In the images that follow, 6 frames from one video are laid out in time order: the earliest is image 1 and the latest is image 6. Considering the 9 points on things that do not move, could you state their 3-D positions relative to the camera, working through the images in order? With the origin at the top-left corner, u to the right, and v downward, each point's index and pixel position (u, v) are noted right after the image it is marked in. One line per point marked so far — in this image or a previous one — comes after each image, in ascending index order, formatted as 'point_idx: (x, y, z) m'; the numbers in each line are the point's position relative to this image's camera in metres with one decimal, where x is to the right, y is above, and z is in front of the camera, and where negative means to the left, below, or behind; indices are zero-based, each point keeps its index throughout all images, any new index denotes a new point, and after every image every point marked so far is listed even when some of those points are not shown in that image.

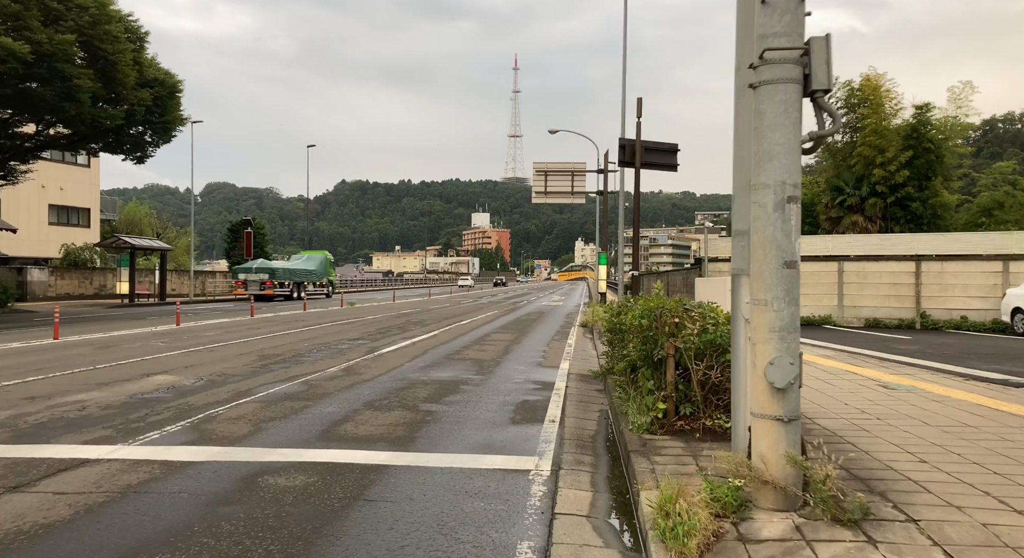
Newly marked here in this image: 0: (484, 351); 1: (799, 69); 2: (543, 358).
0: (-0.7, -1.6, +16.1) m
1: (+1.8, +1.3, +4.6) m
2: (+0.7, -1.7, +14.9) m
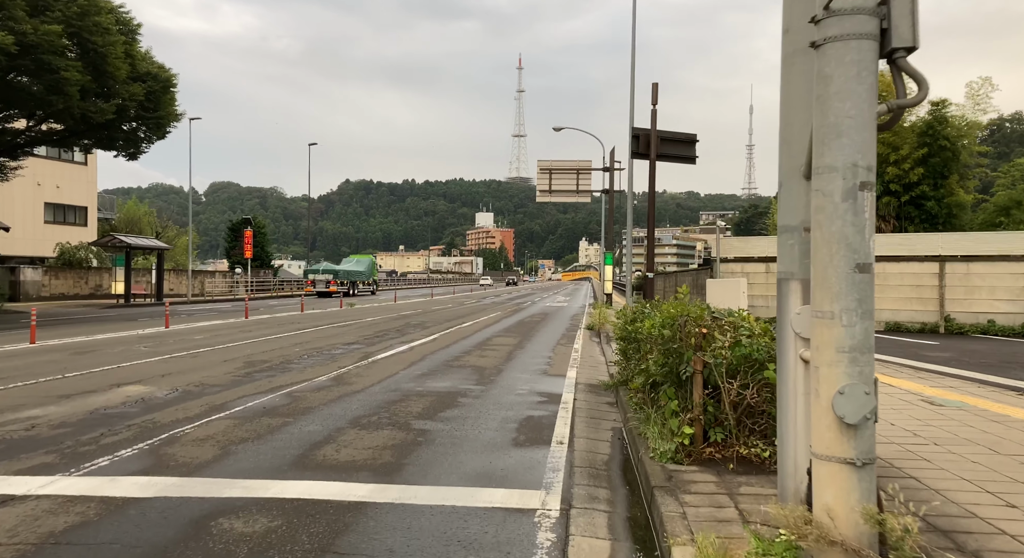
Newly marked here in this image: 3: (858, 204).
0: (-0.6, -1.7, +15.1) m
1: (+1.9, +1.3, +3.7) m
2: (+0.7, -1.7, +14.0) m
3: (+1.8, +0.4, +3.7) m
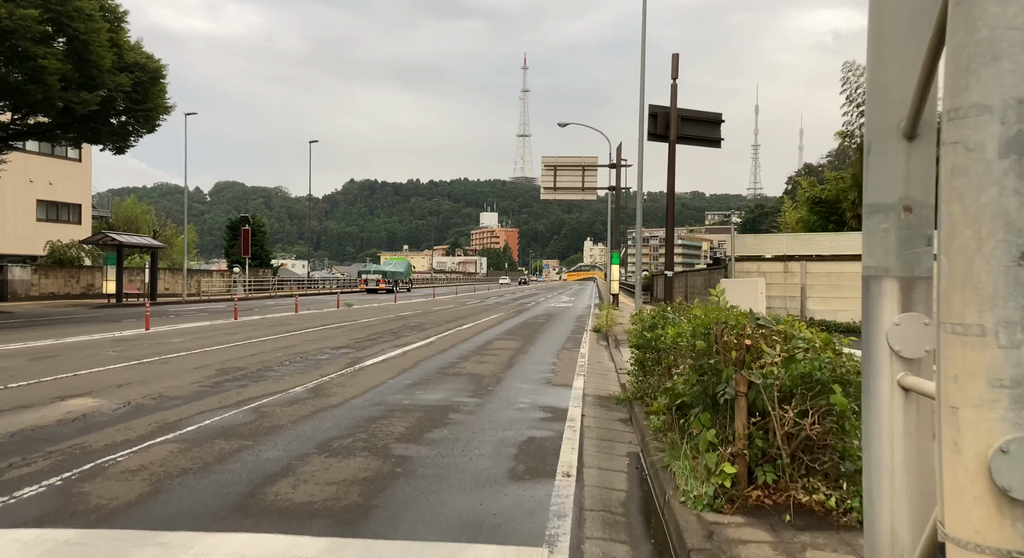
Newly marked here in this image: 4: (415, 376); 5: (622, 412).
0: (-0.6, -1.6, +13.9) m
1: (+1.8, +1.3, +2.4) m
2: (+0.7, -1.7, +12.7) m
3: (+1.7, +0.4, +2.4) m
4: (-1.6, -1.6, +11.8) m
5: (+1.4, -1.7, +9.1) m
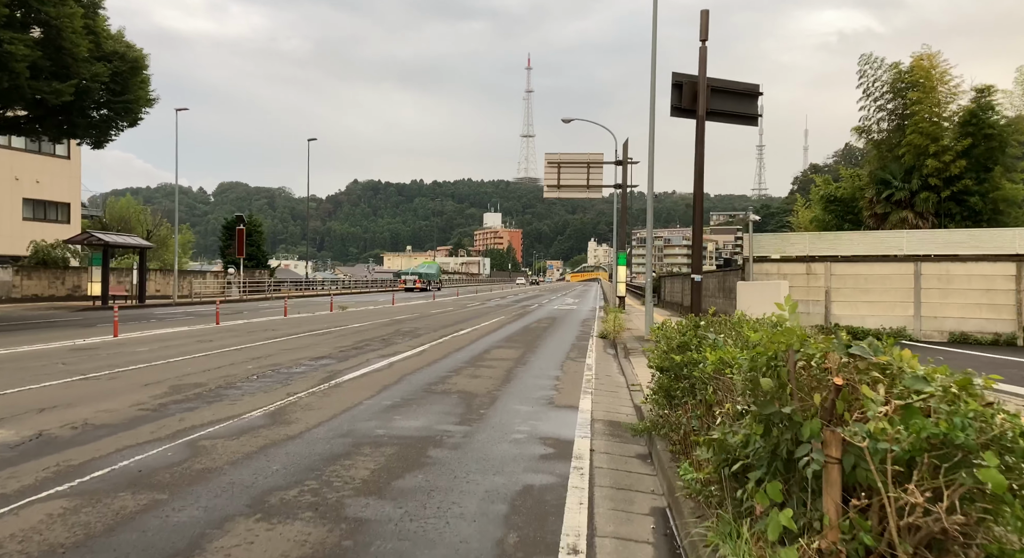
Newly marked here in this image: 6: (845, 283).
0: (-0.6, -1.7, +12.3) m
1: (+1.7, +1.3, +0.8) m
2: (+0.7, -1.7, +11.2) m
3: (+1.6, +0.3, +0.8) m
4: (-1.6, -1.7, +10.3) m
5: (+1.3, -1.7, +7.5) m
6: (+9.0, -0.1, +19.4) m
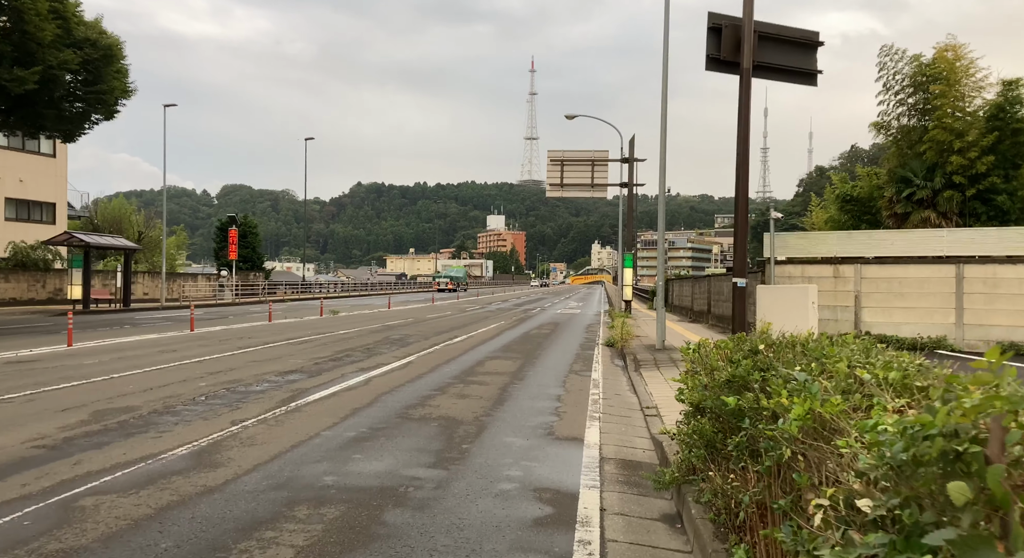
0: (-0.7, -1.8, +10.6) m
1: (+1.6, +1.3, -1.0) m
2: (+0.6, -1.8, +9.4) m
3: (+1.5, +0.3, -0.9) m
4: (-1.7, -1.7, +8.5) m
5: (+1.2, -1.8, +5.7) m
6: (+9.0, -0.2, +17.5) m
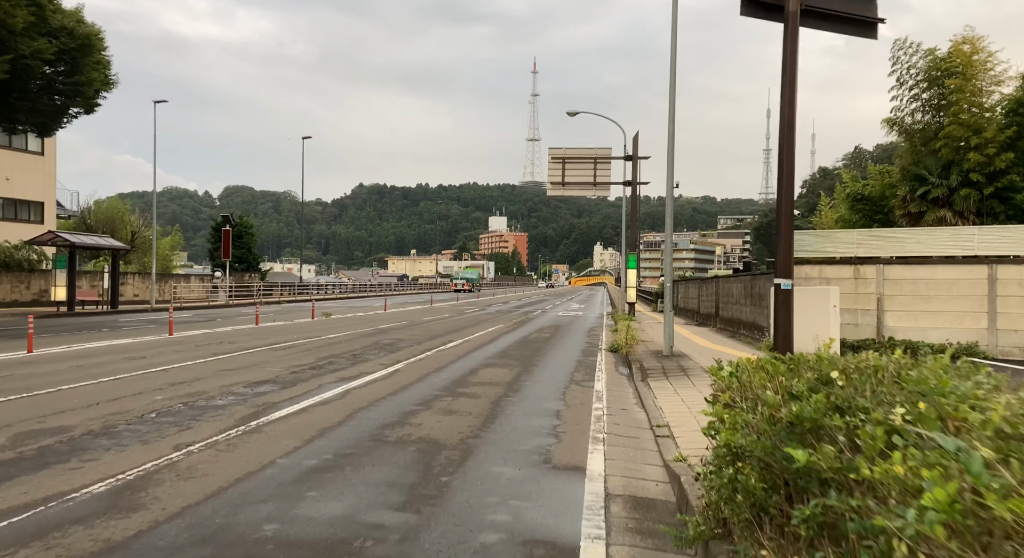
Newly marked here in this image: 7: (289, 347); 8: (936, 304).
0: (-0.8, -1.8, +9.3) m
1: (+1.4, +1.3, -2.2) m
2: (+0.5, -1.8, +8.2) m
3: (+1.4, +0.3, -2.1) m
4: (-1.8, -1.7, +7.3) m
5: (+1.1, -1.8, +4.5) m
6: (+8.9, -0.2, +16.3) m
7: (-5.4, -1.6, +17.4) m
8: (+9.4, -0.6, +15.9) m
